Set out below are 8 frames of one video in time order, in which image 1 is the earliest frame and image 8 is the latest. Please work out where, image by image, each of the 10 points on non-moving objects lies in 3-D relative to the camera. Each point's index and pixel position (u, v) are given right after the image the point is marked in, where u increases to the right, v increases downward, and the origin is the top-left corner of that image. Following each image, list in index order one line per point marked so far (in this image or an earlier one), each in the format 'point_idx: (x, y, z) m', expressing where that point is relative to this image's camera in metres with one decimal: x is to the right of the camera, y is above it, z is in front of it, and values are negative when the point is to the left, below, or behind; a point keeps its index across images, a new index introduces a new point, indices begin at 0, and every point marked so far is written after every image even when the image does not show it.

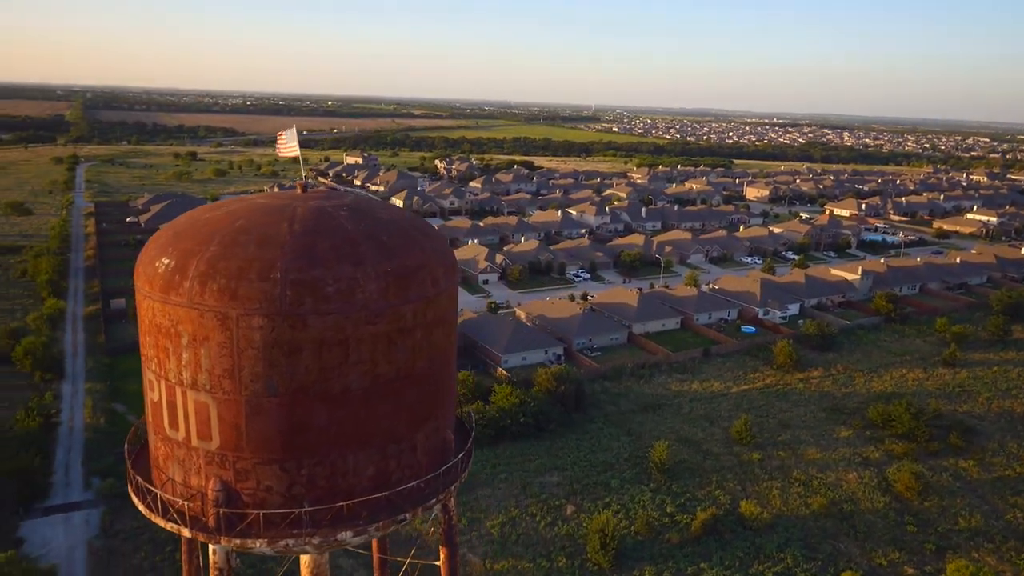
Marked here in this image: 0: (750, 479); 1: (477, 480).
0: (+6.1, -4.8, +19.3) m
1: (-0.9, -4.8, +19.0) m
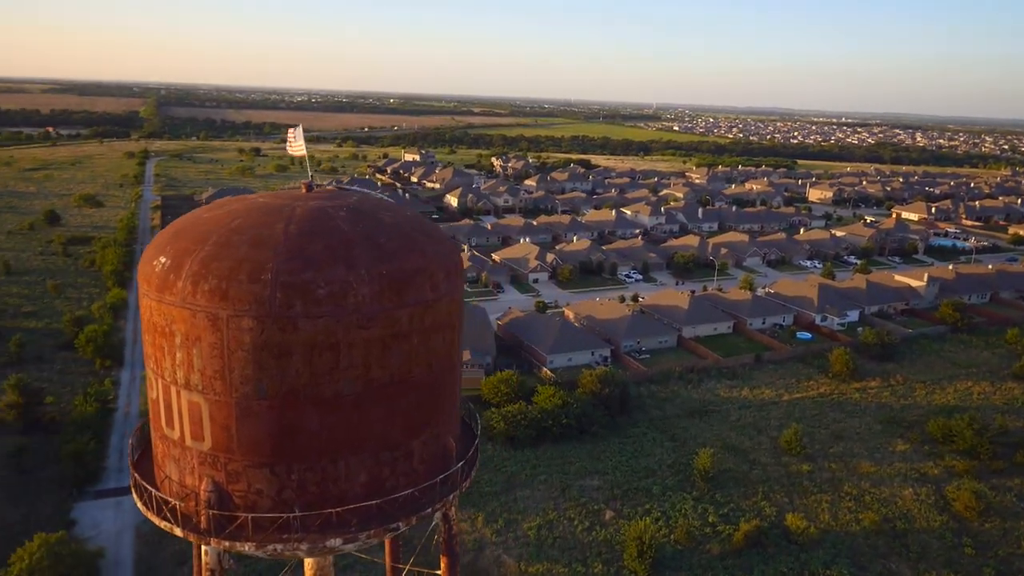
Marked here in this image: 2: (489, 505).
0: (+7.0, -5.0, +18.7) m
1: (+0.1, -4.8, +18.8) m
2: (-0.6, -5.1, +17.9) m
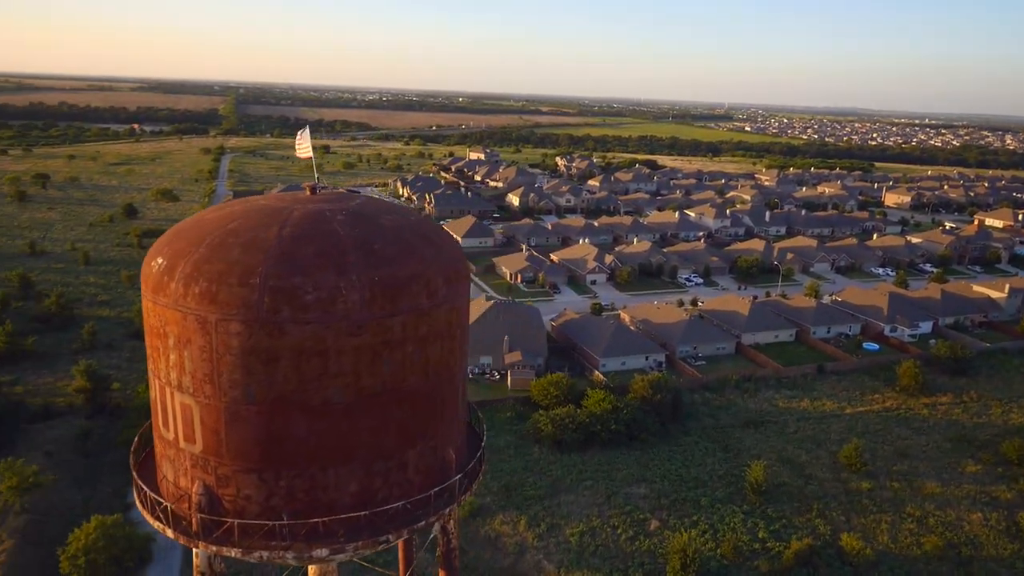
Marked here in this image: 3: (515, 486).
0: (+8.1, -5.2, +17.9) m
1: (+1.2, -4.8, +18.6) m
2: (+0.5, -5.1, +17.7) m
3: (+0.1, -4.8, +18.5) m
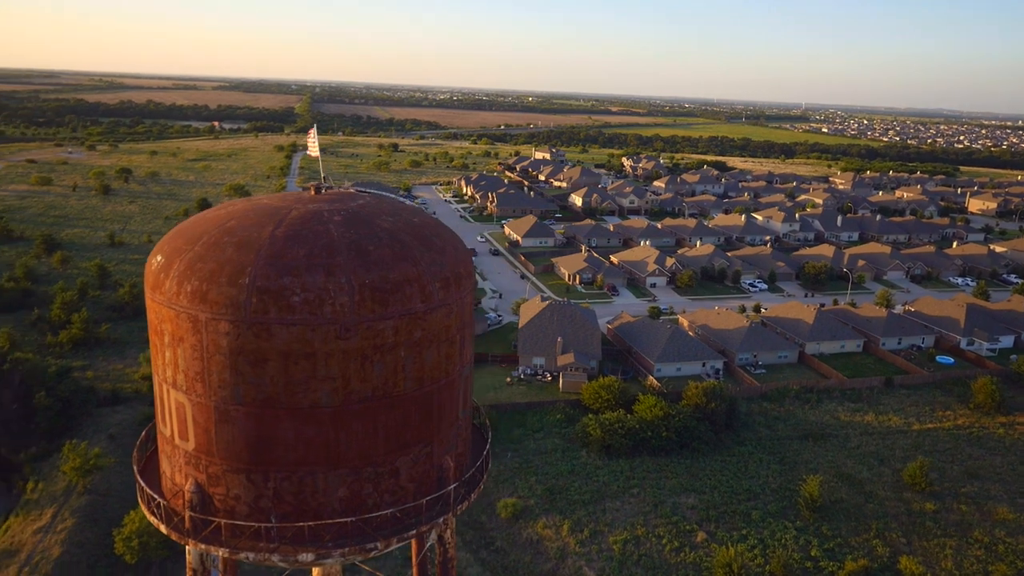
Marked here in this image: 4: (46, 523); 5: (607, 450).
0: (+9.1, -5.4, +17.0) m
1: (+2.3, -4.9, +18.3) m
2: (+1.5, -5.2, +17.5) m
3: (+1.2, -4.9, +18.3) m
4: (-9.4, -4.8, +15.4) m
5: (+2.5, -4.2, +20.0) m
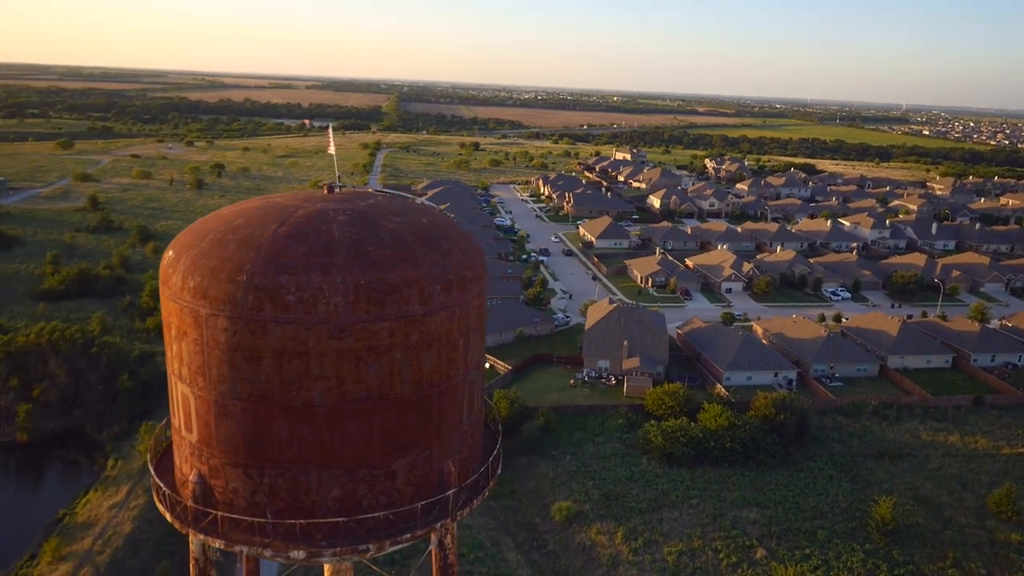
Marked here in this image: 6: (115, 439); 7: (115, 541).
0: (+10.2, -5.7, +15.9) m
1: (+3.6, -5.0, +17.9) m
2: (+2.7, -5.3, +17.2) m
3: (+2.5, -4.9, +18.0) m
4: (-8.4, -4.5, +16.2) m
5: (+4.0, -4.4, +19.5) m
6: (-10.1, -3.8, +19.3) m
7: (-7.8, -5.0, +14.9) m
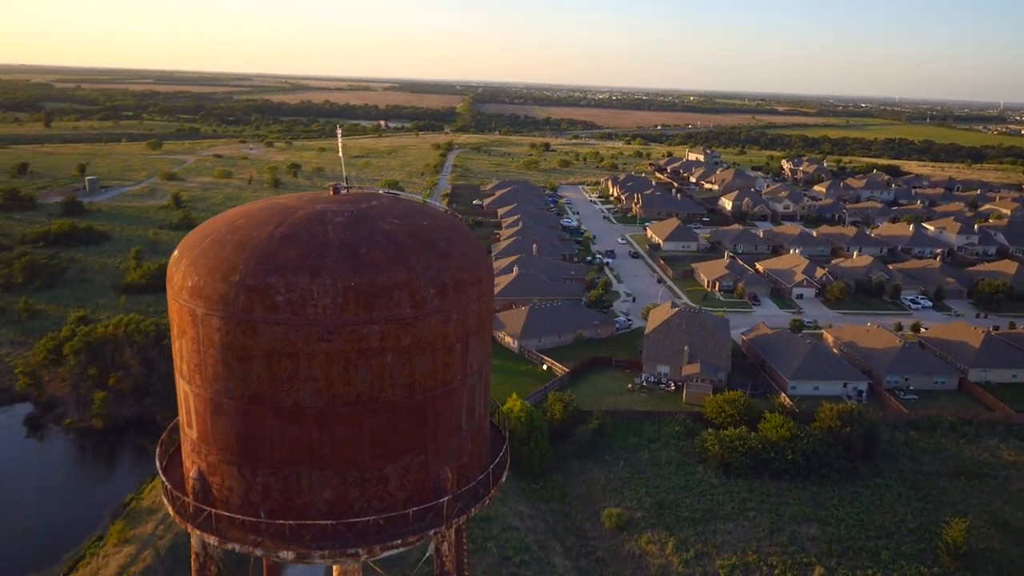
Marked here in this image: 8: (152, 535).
0: (+11.1, -6.0, +14.7) m
1: (+4.8, -5.1, +17.4) m
2: (+3.8, -5.3, +16.8) m
3: (+3.7, -5.0, +17.6) m
4: (-7.3, -4.4, +16.9) m
5: (+5.3, -4.5, +19.0) m
6: (-8.7, -3.7, +20.1) m
7: (-6.9, -4.9, +15.5) m
8: (-7.3, -5.0, +15.3) m
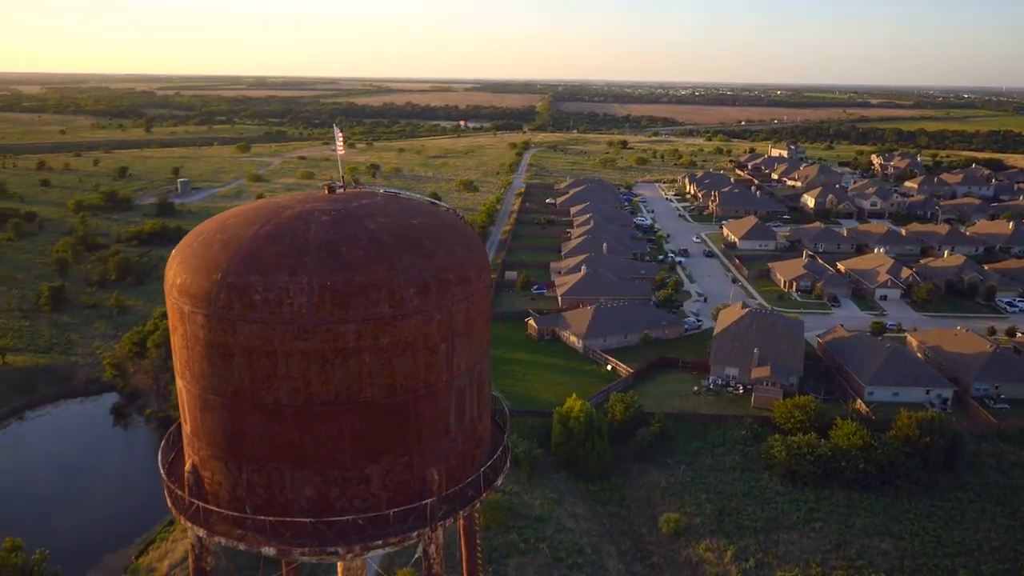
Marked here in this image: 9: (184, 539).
0: (+12.0, -6.0, +13.4) m
1: (+6.0, -5.1, +16.8) m
2: (+5.0, -5.4, +16.2) m
3: (+4.9, -5.0, +17.1) m
4: (-6.1, -4.4, +17.5) m
5: (+6.7, -4.5, +18.2) m
6: (-7.1, -3.6, +20.8) m
7: (-5.8, -4.8, +16.1) m
8: (-6.2, -4.9, +16.0) m
9: (-6.7, -5.2, +15.7) m
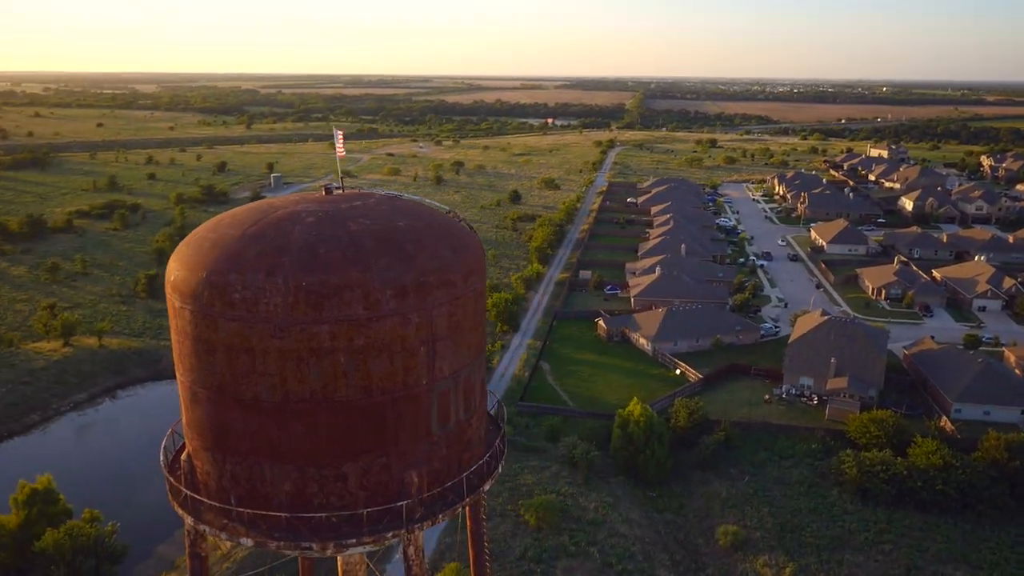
0: (+12.7, -6.4, +12.0) m
1: (+7.1, -5.3, +16.0) m
2: (+6.0, -5.5, +15.5) m
3: (+6.1, -5.2, +16.4) m
4: (-4.8, -4.2, +18.1) m
5: (+8.0, -4.7, +17.4) m
6: (-5.4, -3.4, +21.5) m
7: (-4.6, -4.7, +16.6) m
8: (-5.1, -4.8, +16.6) m
9: (-5.7, -5.0, +16.3) m
